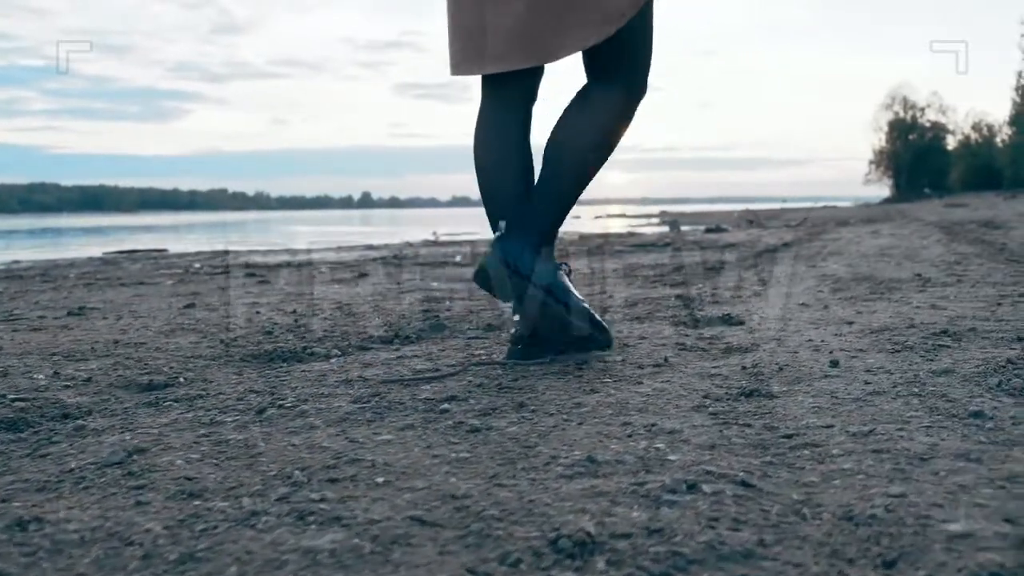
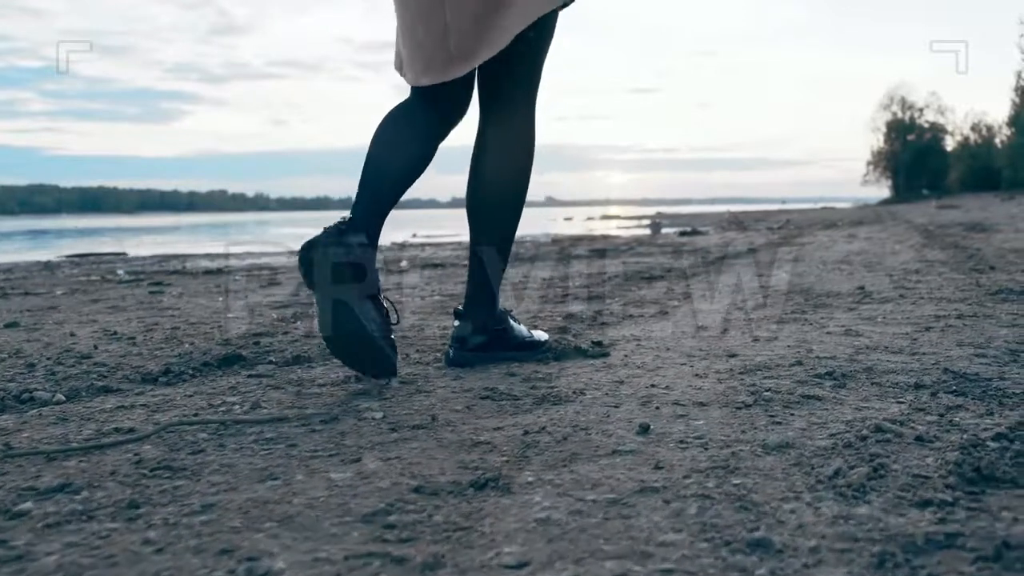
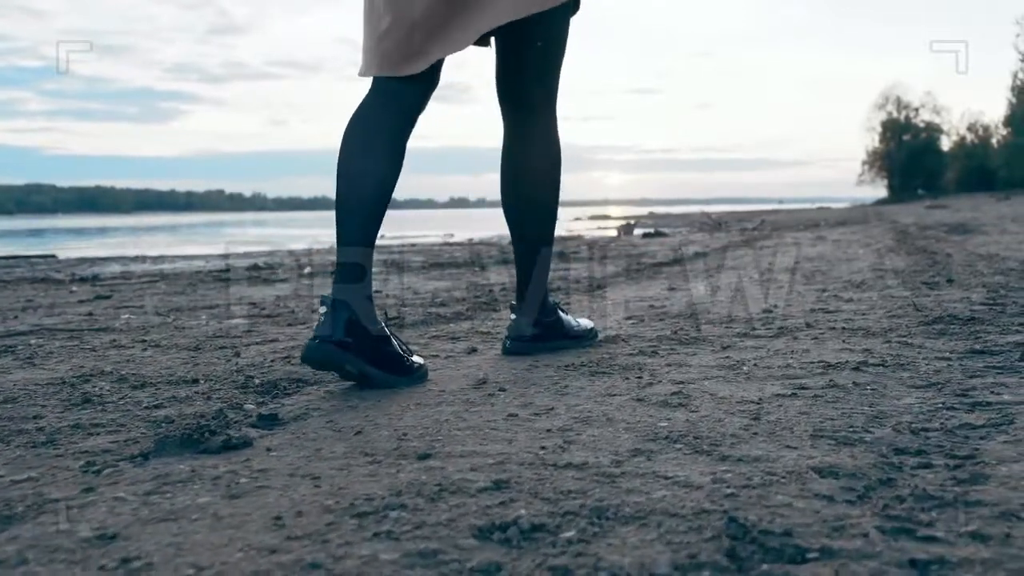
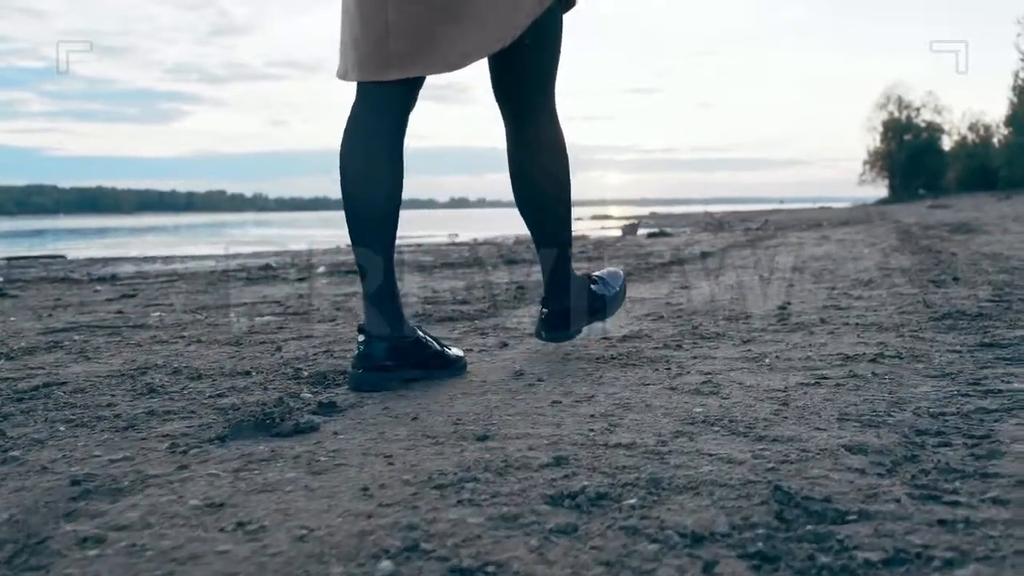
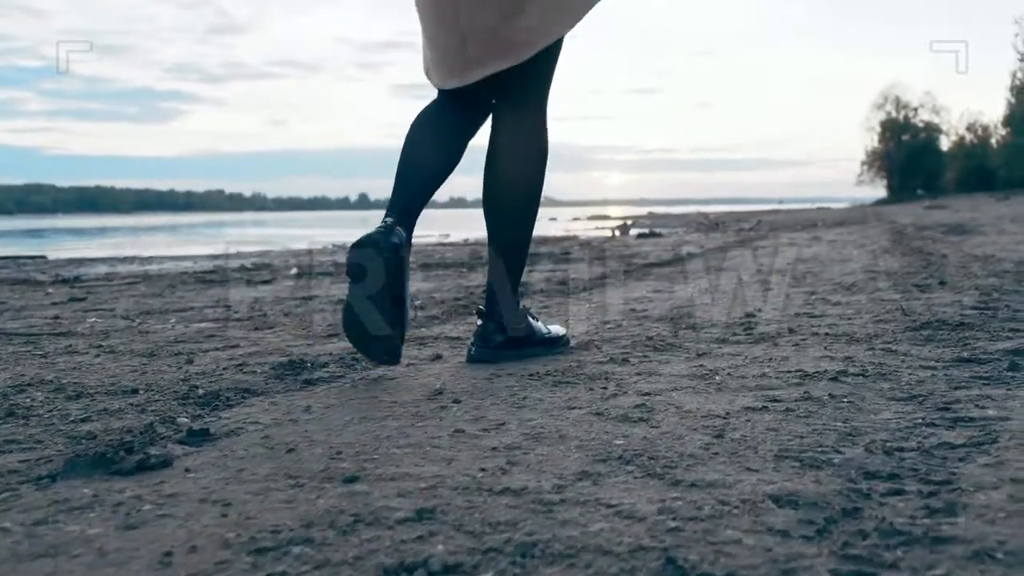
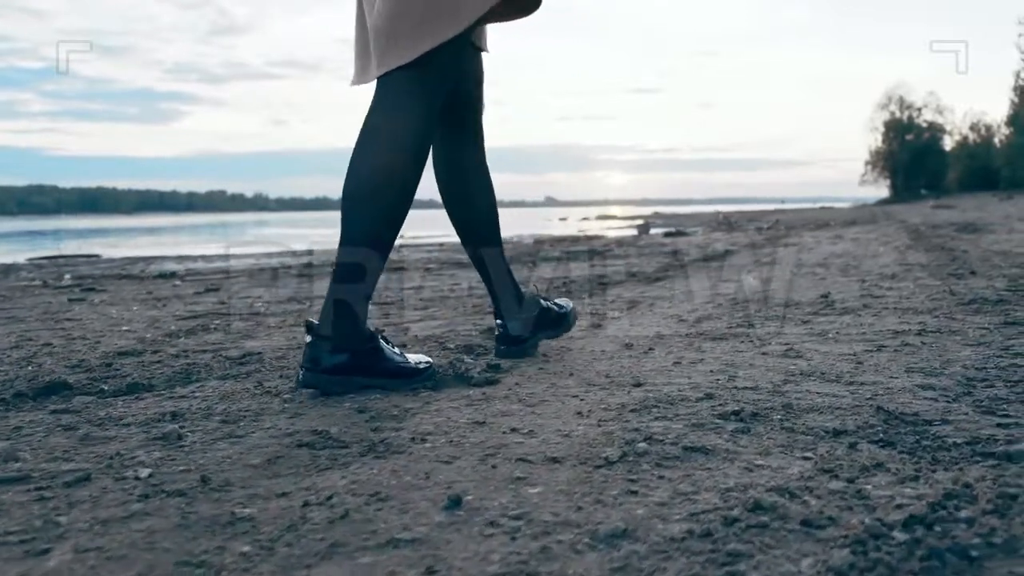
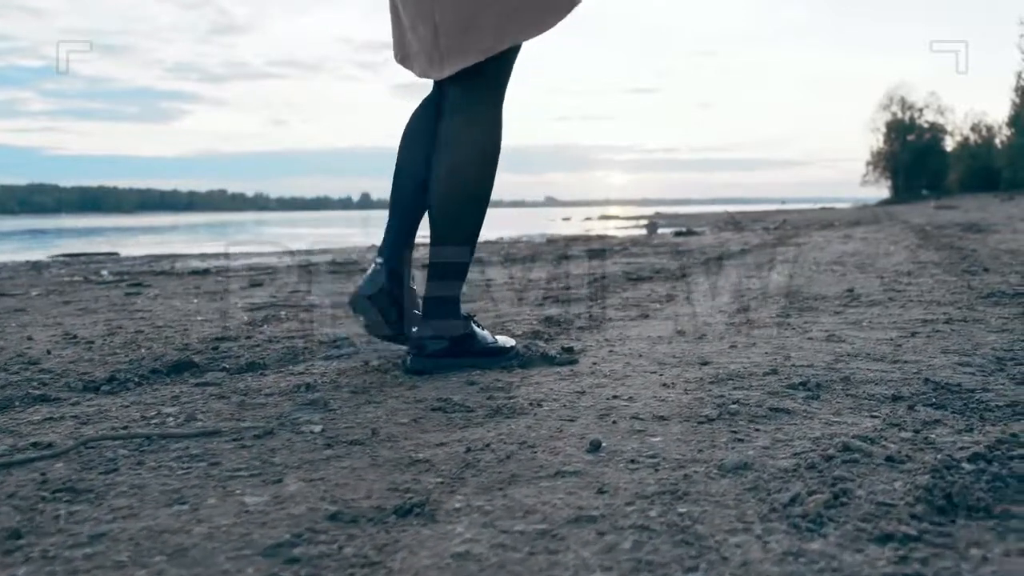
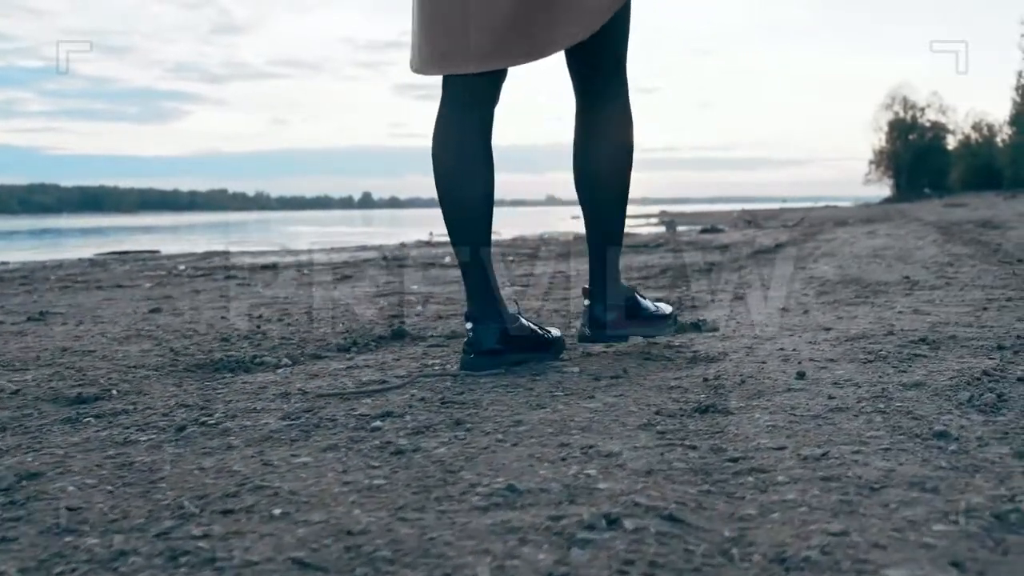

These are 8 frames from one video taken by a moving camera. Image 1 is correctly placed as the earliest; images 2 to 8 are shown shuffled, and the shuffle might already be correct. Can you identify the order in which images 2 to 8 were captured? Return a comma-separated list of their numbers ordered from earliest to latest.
8, 2, 7, 6, 4, 3, 5
